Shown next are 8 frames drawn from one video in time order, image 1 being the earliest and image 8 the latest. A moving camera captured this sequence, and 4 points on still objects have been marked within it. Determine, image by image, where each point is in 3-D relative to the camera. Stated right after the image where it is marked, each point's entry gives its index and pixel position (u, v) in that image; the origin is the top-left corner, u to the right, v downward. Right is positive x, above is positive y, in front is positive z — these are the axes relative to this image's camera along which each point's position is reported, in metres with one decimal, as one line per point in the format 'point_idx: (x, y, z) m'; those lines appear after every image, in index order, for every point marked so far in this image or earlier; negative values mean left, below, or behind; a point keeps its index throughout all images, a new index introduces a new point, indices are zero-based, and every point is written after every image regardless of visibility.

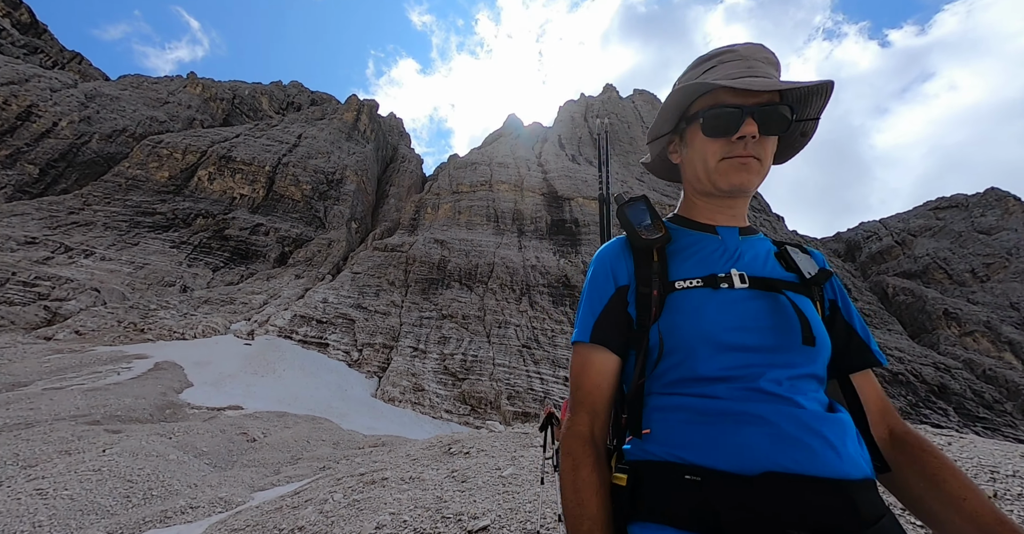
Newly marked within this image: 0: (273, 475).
0: (-8.6, -7.6, +15.7) m
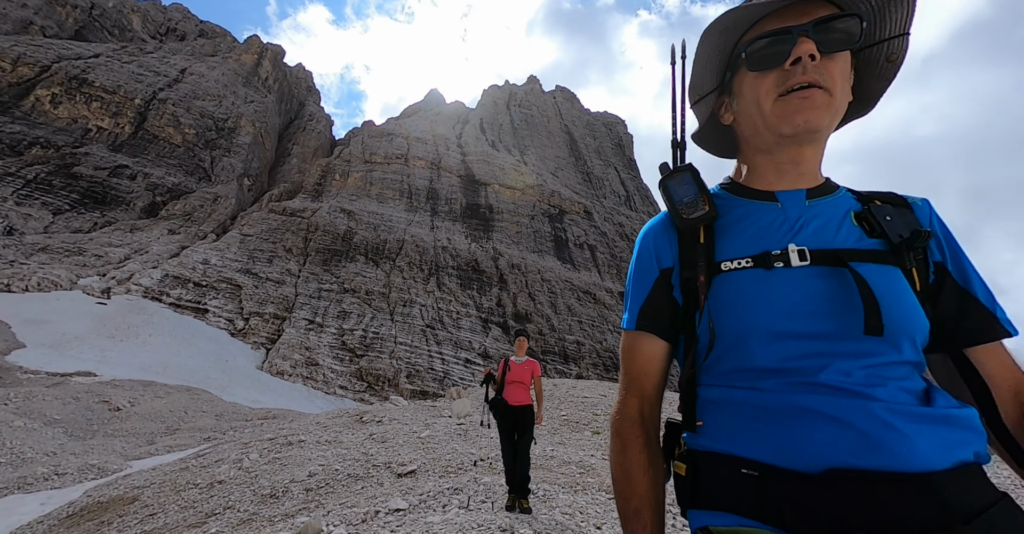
0: (-12.1, -6.0, +14.2) m
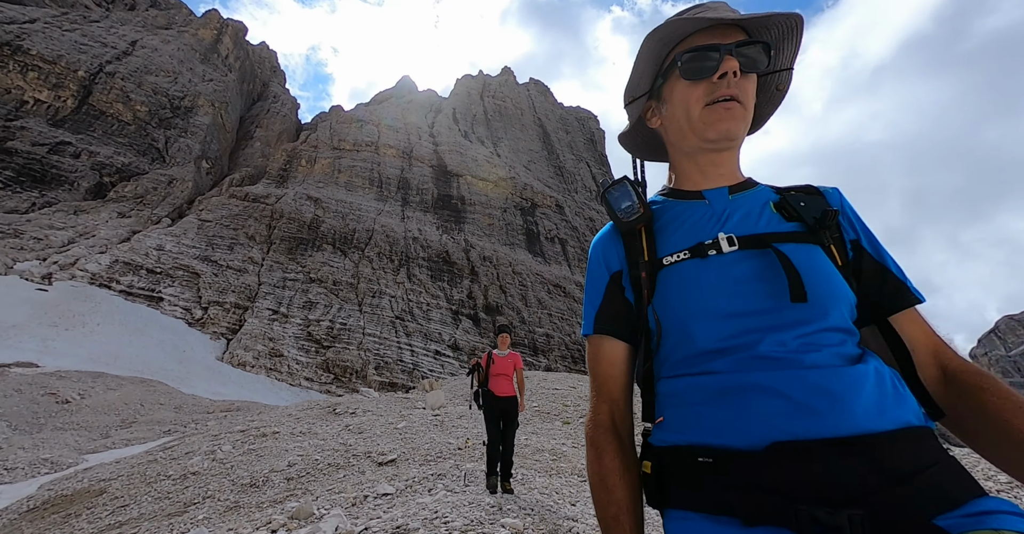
0: (-13.0, -5.5, +13.5) m
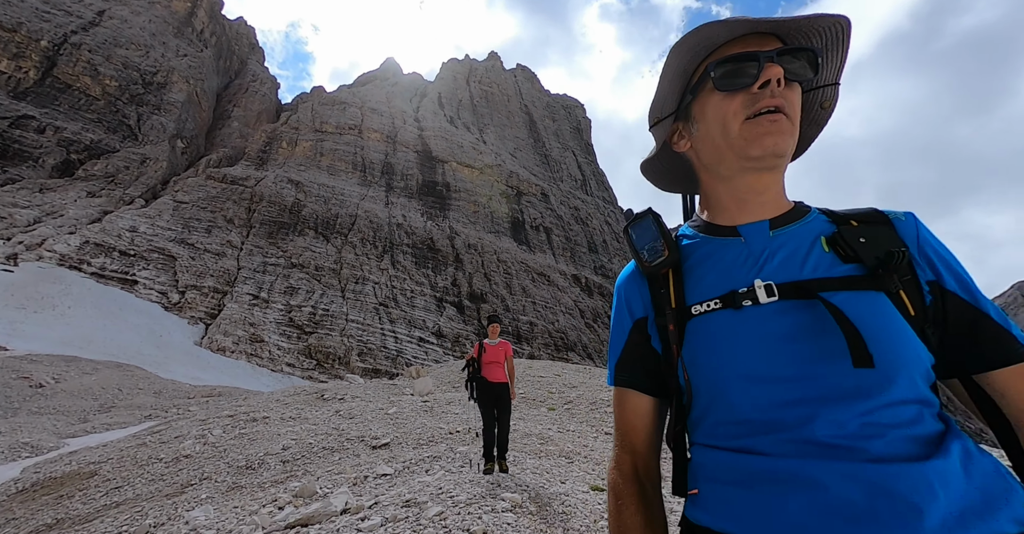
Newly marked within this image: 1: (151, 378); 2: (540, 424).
0: (-13.5, -4.9, +13.3) m
1: (-16.3, -5.0, +19.2) m
2: (+0.8, -4.6, +12.4) m
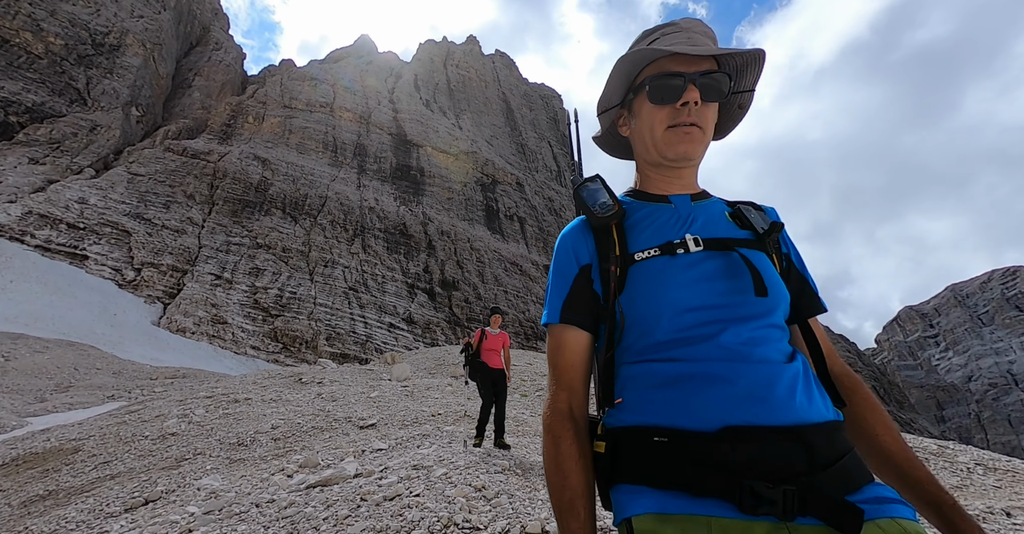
0: (-14.3, -4.1, +12.8) m
1: (-17.6, -4.0, +18.4) m
2: (-0.1, -4.3, +12.8) m
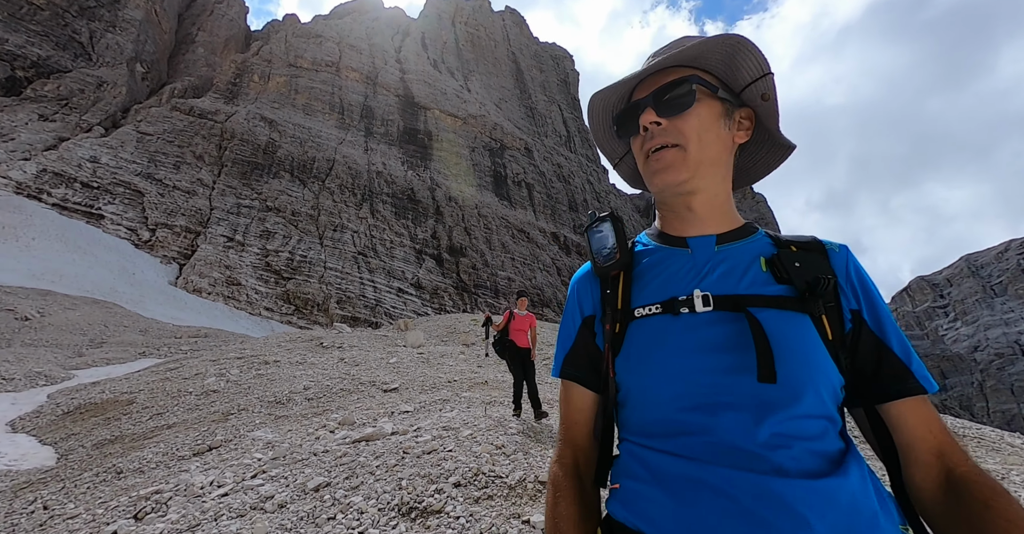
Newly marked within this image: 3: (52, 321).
0: (-14.2, -2.9, +13.6) m
1: (-17.3, -2.3, +19.3) m
2: (+0.1, -3.4, +13.5) m
3: (-17.4, -2.1, +15.9) m
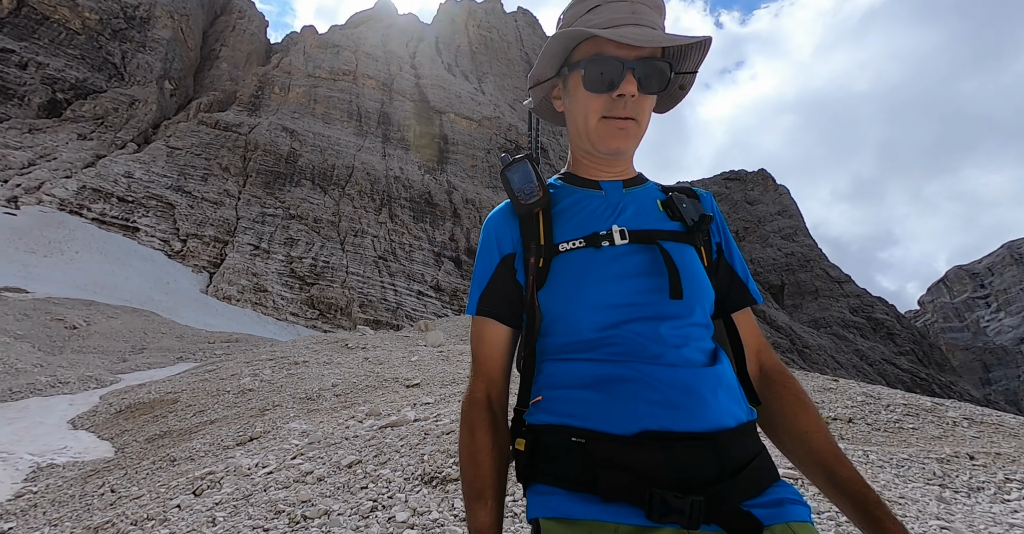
0: (-13.5, -3.3, +14.4) m
1: (-16.4, -2.7, +20.3) m
2: (+0.7, -3.4, +13.7) m
3: (-16.7, -2.5, +16.9) m
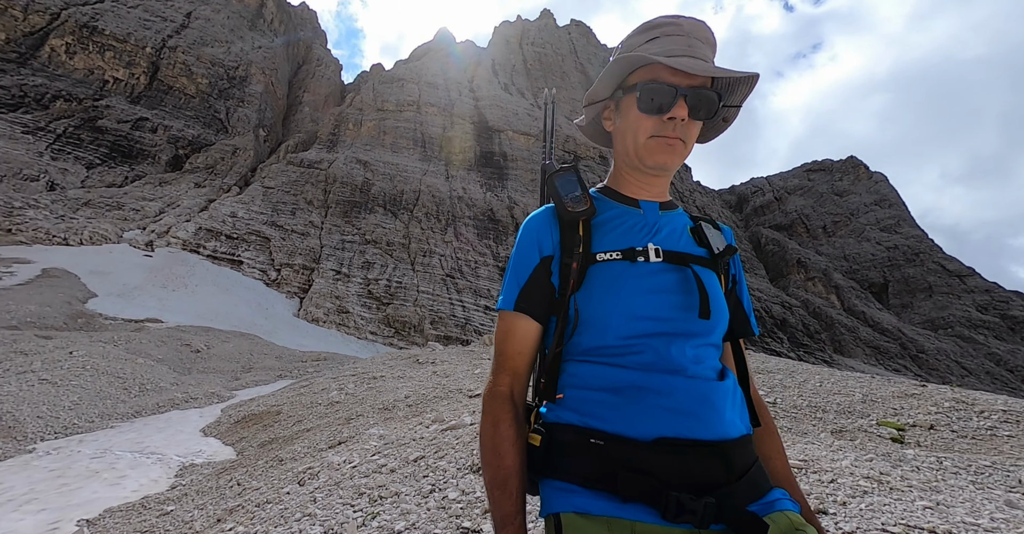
0: (-11.2, -4.5, +16.7) m
1: (-13.2, -4.2, +22.9) m
2: (+2.8, -3.8, +13.8) m
3: (-14.0, -4.0, +19.7) m
